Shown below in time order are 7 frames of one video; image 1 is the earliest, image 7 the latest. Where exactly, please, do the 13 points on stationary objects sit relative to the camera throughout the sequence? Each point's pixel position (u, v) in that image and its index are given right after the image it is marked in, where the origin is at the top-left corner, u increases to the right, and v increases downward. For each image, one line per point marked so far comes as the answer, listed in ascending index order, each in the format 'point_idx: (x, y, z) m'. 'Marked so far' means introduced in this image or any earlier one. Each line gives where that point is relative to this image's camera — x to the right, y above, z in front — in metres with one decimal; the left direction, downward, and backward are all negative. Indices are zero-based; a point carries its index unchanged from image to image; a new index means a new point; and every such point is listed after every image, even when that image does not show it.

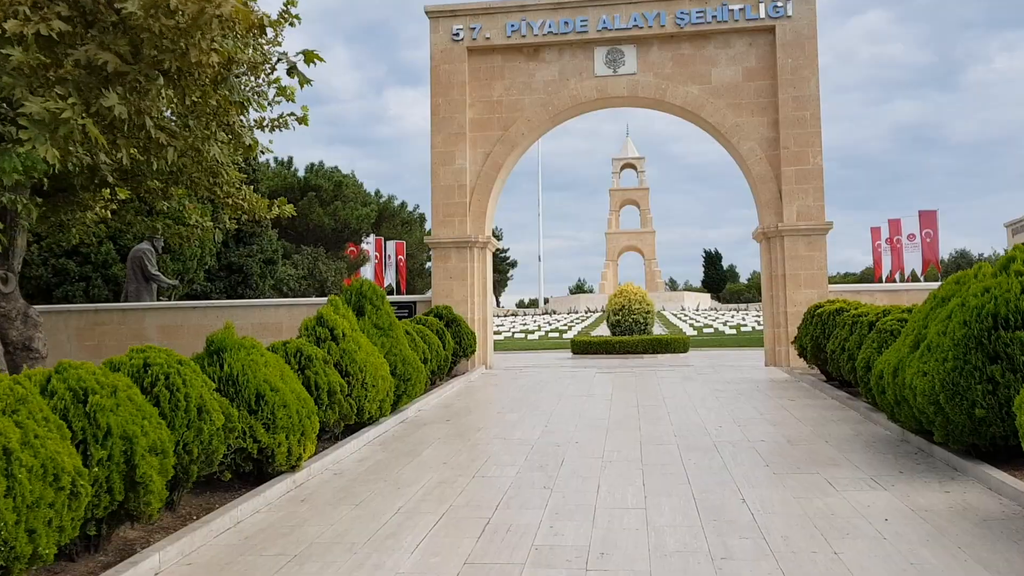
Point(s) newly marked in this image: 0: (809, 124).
0: (+3.4, +1.9, +10.8) m
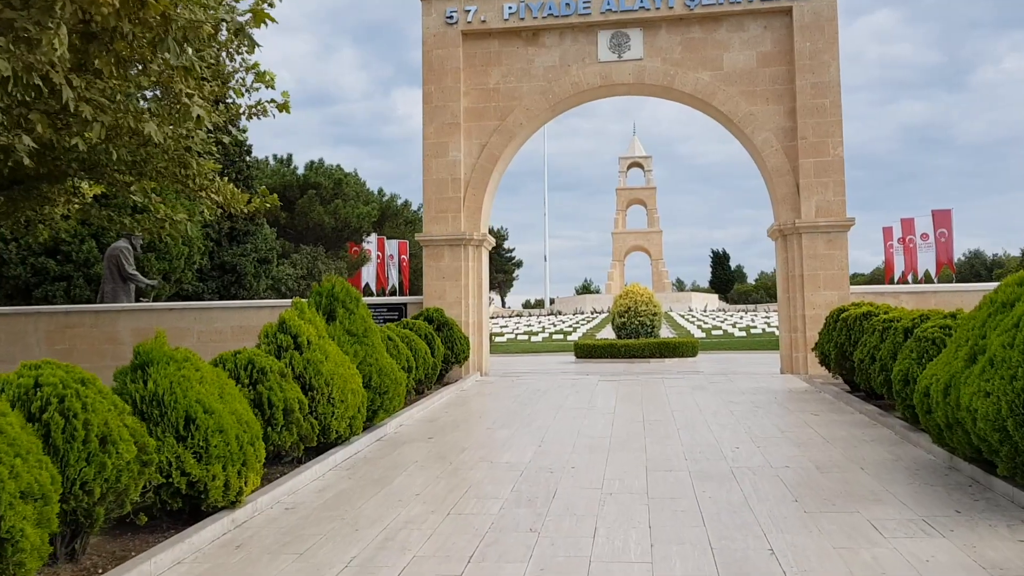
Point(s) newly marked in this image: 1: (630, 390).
0: (+3.4, +1.9, +10.0) m
1: (+1.1, -1.0, +8.9) m
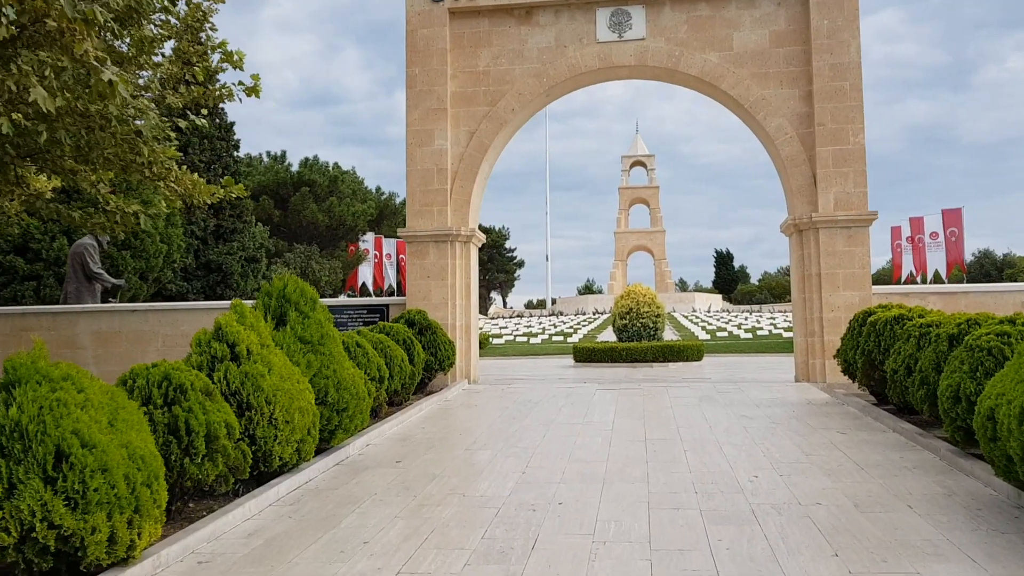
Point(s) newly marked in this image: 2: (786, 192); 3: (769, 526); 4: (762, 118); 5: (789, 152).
0: (+3.3, +1.9, +9.1) m
1: (+1.0, -1.0, +8.0) m
2: (+2.8, +1.0, +9.6) m
3: (+1.1, -1.0, +3.8) m
4: (+2.5, +1.7, +9.5) m
5: (+2.8, +1.4, +9.4) m
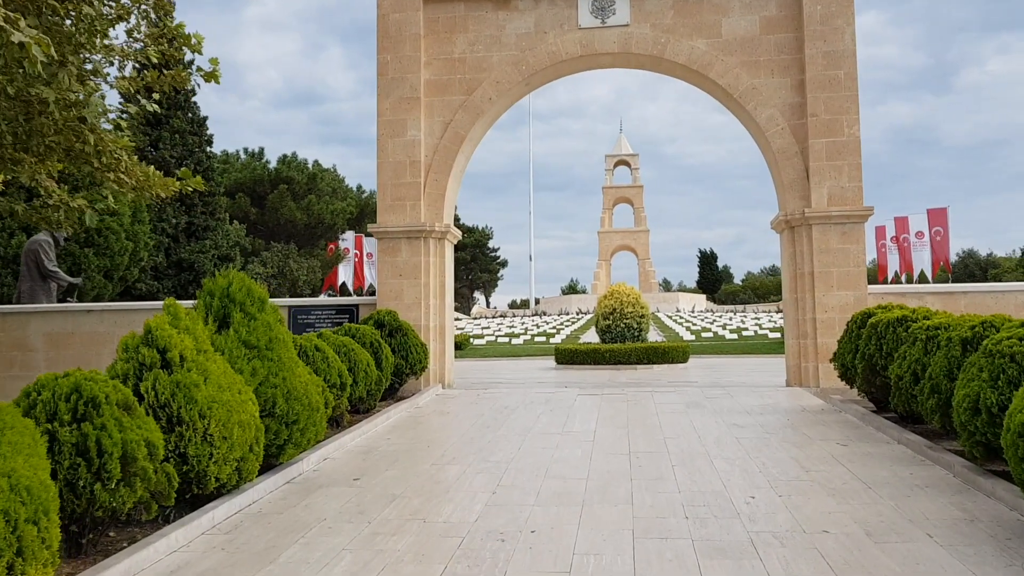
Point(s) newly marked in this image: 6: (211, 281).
0: (+3.1, +1.9, +8.7) m
1: (+0.8, -1.0, +7.5) m
2: (+2.6, +1.0, +9.1) m
3: (+0.9, -1.0, +3.3) m
4: (+2.3, +1.7, +9.0) m
5: (+2.6, +1.4, +8.9) m
6: (-1.6, 0.0, +4.8) m
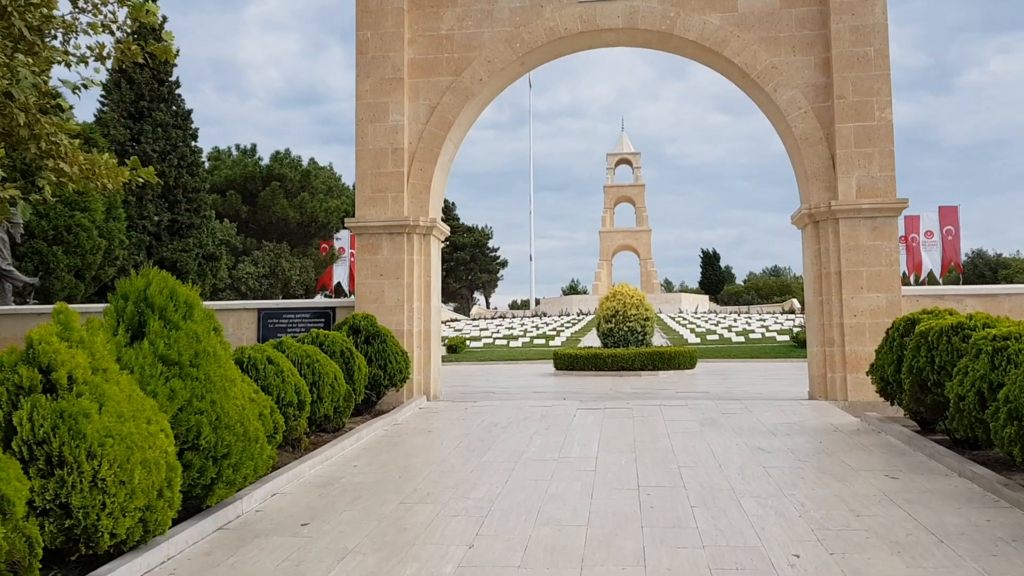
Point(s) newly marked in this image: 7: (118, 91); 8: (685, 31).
0: (+3.0, +1.9, +7.8) m
1: (+0.8, -1.0, +6.6) m
2: (+2.5, +1.0, +8.2) m
3: (+0.9, -1.0, +2.4) m
4: (+2.2, +1.7, +8.1) m
5: (+2.5, +1.4, +8.0) m
6: (-1.6, 0.0, +3.9) m
7: (-8.3, +4.1, +19.5) m
8: (+1.5, +2.3, +8.2) m
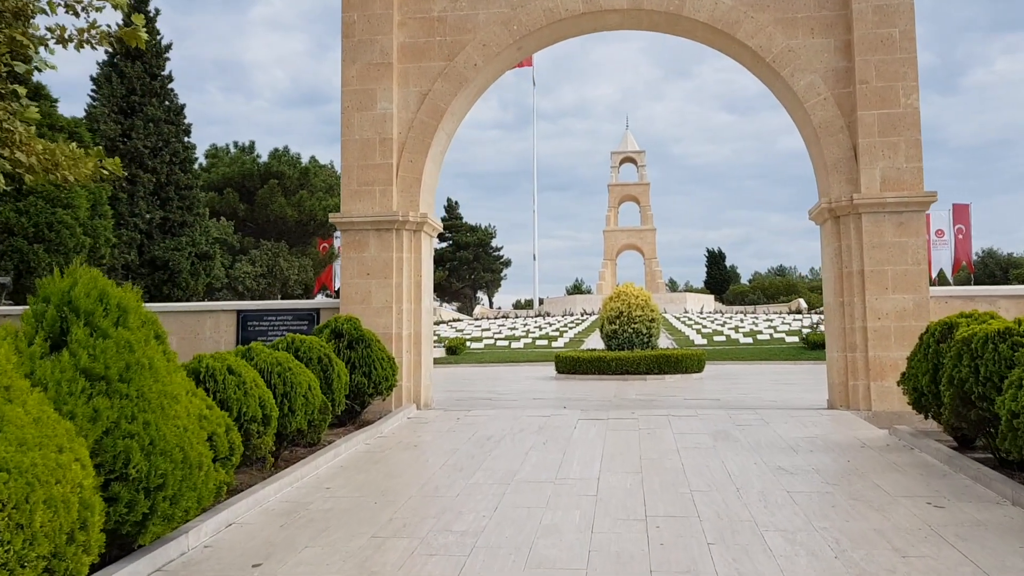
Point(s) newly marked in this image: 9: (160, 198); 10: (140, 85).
0: (+3.0, +1.9, +7.2) m
1: (+0.7, -1.0, +6.0) m
2: (+2.5, +1.0, +7.6) m
3: (+0.8, -1.0, +1.8) m
4: (+2.2, +1.7, +7.5) m
5: (+2.5, +1.4, +7.4) m
6: (-1.7, 0.0, +3.4) m
7: (-8.2, +4.1, +19.0) m
8: (+1.5, +2.3, +7.7) m
9: (-7.4, +1.9, +19.5) m
10: (-7.7, +4.2, +19.3) m
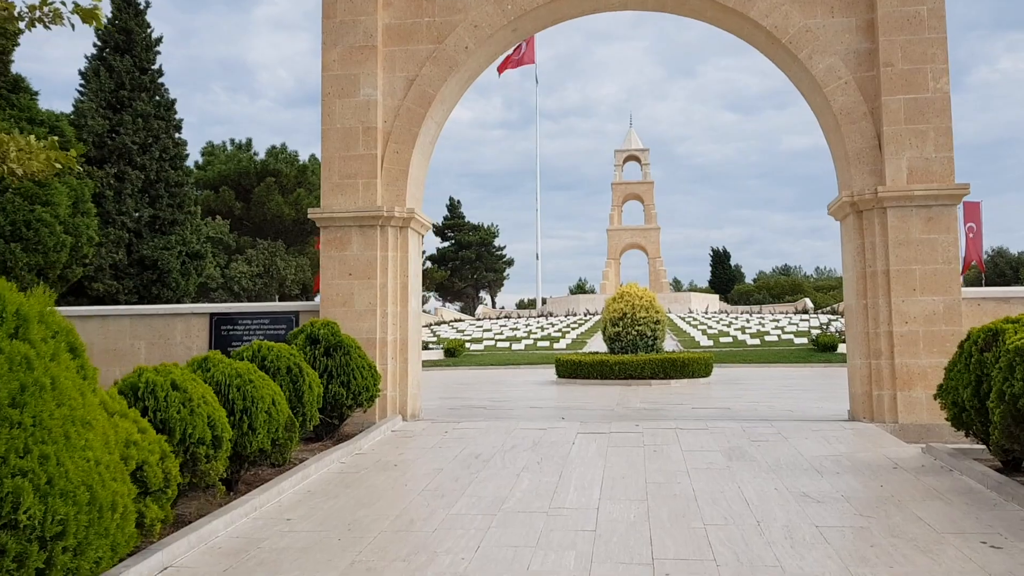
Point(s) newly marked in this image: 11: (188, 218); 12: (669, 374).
0: (+2.9, +1.9, +6.6) m
1: (+0.7, -1.0, +5.4) m
2: (+2.5, +1.0, +7.0) m
3: (+0.7, -1.0, +1.2) m
4: (+2.2, +1.7, +6.9) m
5: (+2.4, +1.3, +6.8) m
6: (-1.7, 0.0, +2.8) m
7: (-8.2, +4.1, +18.4) m
8: (+1.5, +2.3, +7.1) m
9: (-7.4, +1.9, +18.9) m
10: (-7.7, +4.2, +18.7) m
11: (-6.8, +1.5, +19.6) m
12: (+2.1, -1.1, +12.3) m
